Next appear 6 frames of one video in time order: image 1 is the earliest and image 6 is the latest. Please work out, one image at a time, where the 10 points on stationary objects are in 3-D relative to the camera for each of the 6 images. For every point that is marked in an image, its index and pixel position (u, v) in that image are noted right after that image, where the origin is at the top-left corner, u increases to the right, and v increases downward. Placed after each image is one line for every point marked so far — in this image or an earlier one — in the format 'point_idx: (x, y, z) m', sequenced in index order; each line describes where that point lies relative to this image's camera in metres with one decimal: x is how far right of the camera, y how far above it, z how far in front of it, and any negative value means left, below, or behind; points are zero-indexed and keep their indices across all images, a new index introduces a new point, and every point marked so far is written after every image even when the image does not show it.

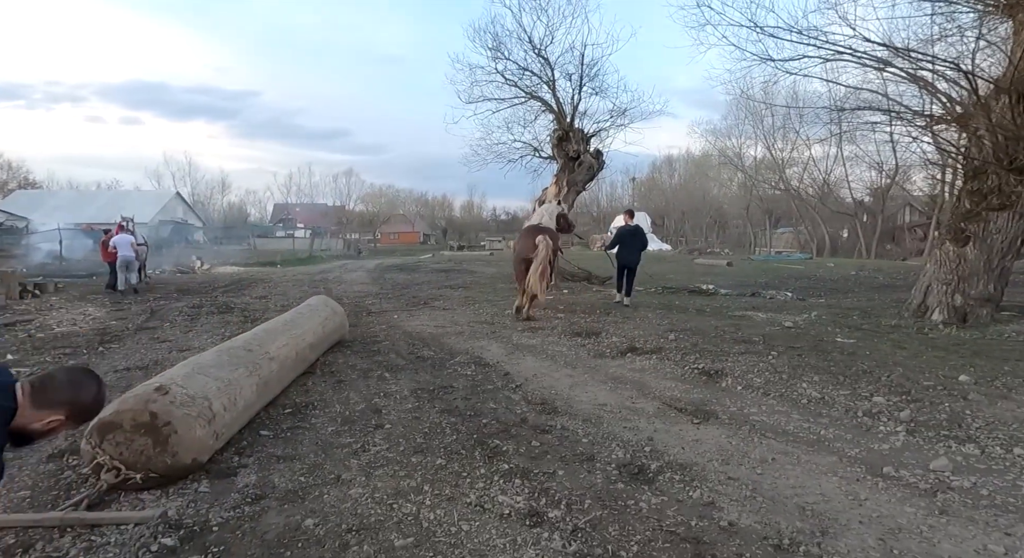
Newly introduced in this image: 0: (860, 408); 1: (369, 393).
0: (+2.4, -0.9, +4.0) m
1: (-1.1, -0.9, +4.6) m
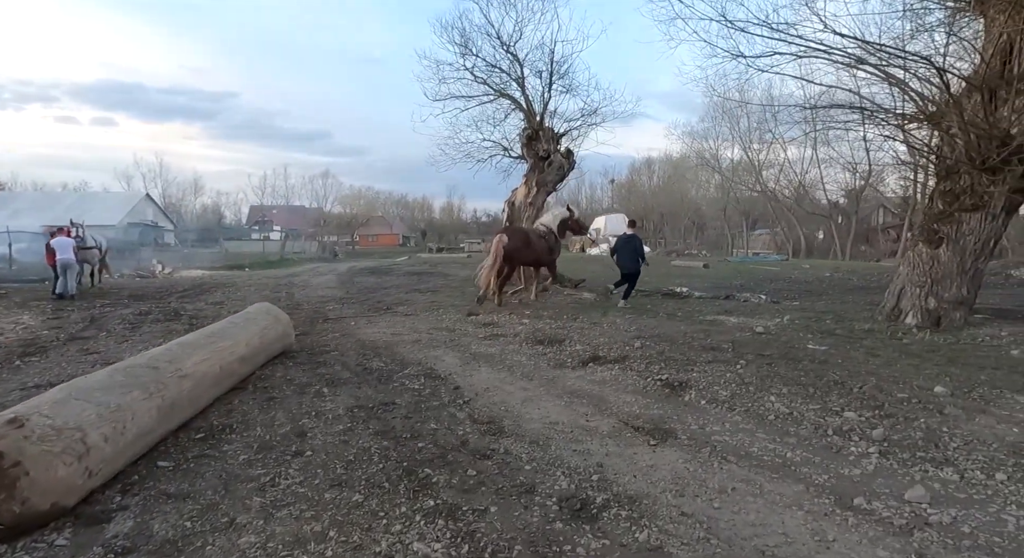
0: (+2.0, -0.9, +3.6) m
1: (-1.5, -1.0, +4.1) m
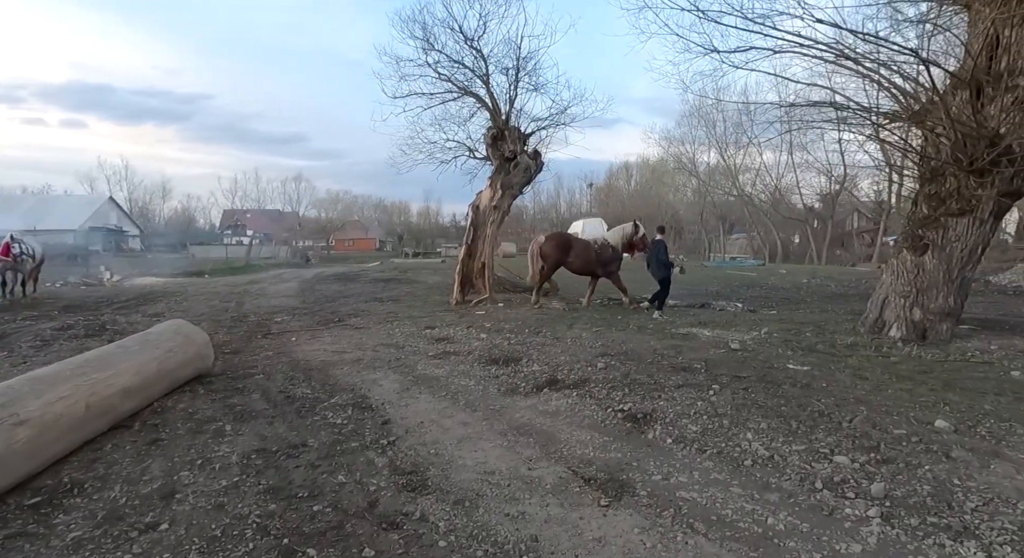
0: (+1.6, -1.0, +3.0) m
1: (-2.0, -1.1, +3.4) m
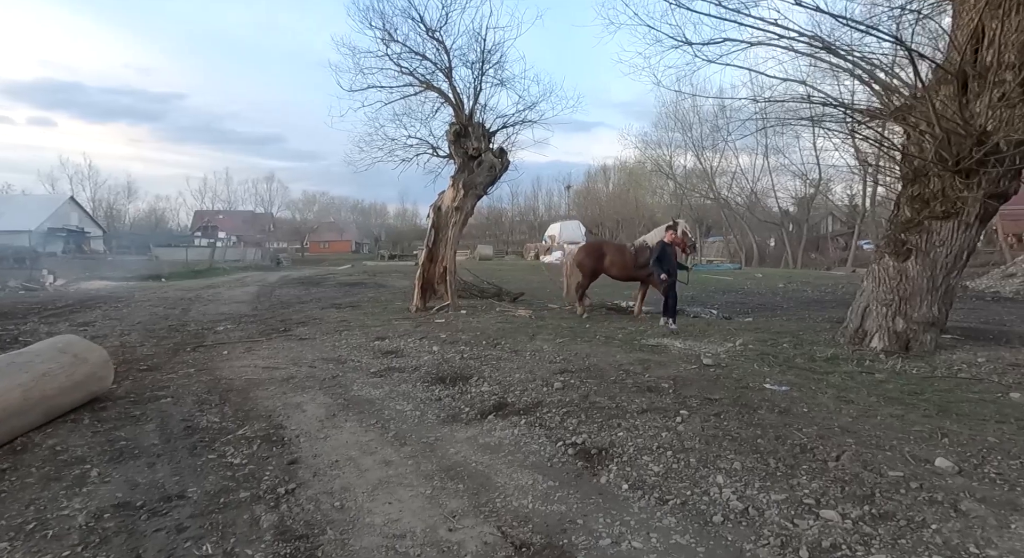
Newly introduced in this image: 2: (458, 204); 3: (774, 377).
0: (+1.2, -1.1, +2.4) m
1: (-2.3, -1.1, +2.7) m
2: (-1.0, +1.4, +10.4) m
3: (+2.3, -0.9, +5.0) m
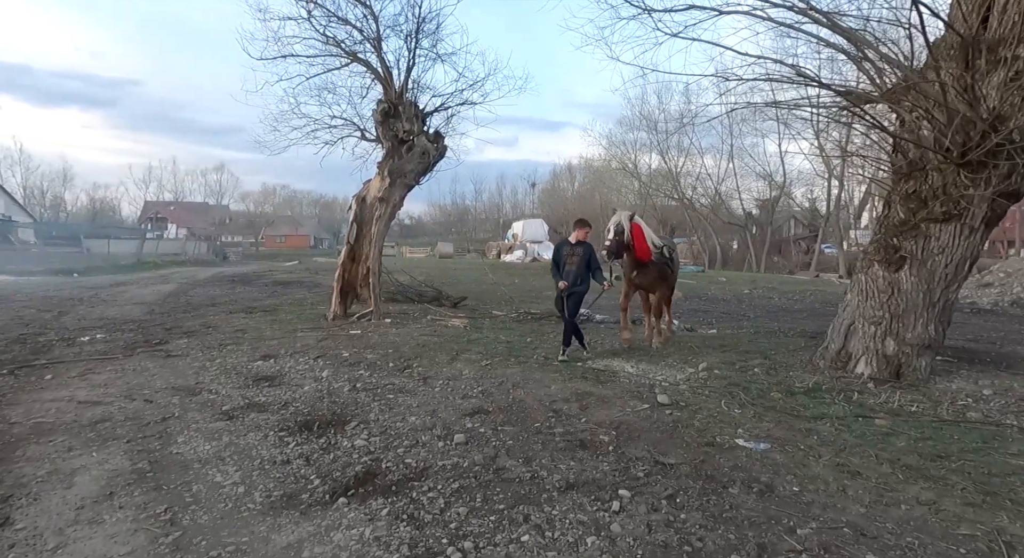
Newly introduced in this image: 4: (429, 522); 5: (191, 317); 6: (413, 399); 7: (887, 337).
0: (+0.6, -1.2, +1.2) m
1: (-2.9, -1.2, +1.2) m
2: (-2.0, +1.3, +8.9) m
3: (+1.6, -1.0, +3.8) m
4: (-0.4, -1.1, +2.6) m
5: (-5.4, -0.6, +9.6) m
6: (-0.8, -0.9, +4.5) m
7: (+3.7, -0.6, +5.7) m
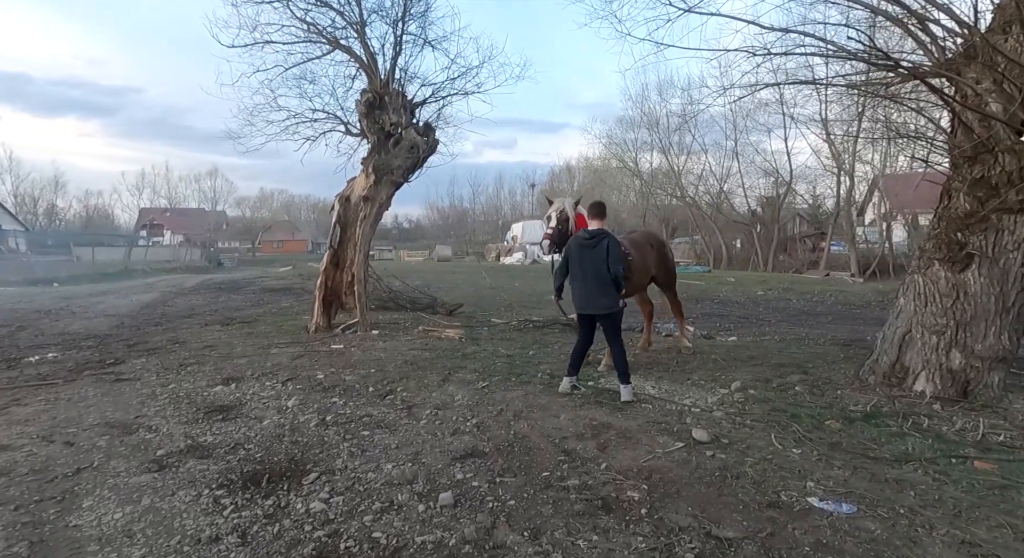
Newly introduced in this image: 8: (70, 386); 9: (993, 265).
0: (+0.7, -1.2, +0.3) m
1: (-2.9, -1.3, +0.4) m
2: (-2.0, +1.2, +8.1) m
3: (+1.6, -1.0, +3.0) m
4: (-0.3, -1.2, +1.8) m
5: (-5.4, -0.8, +8.8) m
6: (-0.8, -1.0, +3.7) m
7: (+3.7, -0.6, +4.8) m
8: (-4.1, -1.0, +5.3) m
9: (+4.0, +0.1, +4.8) m
